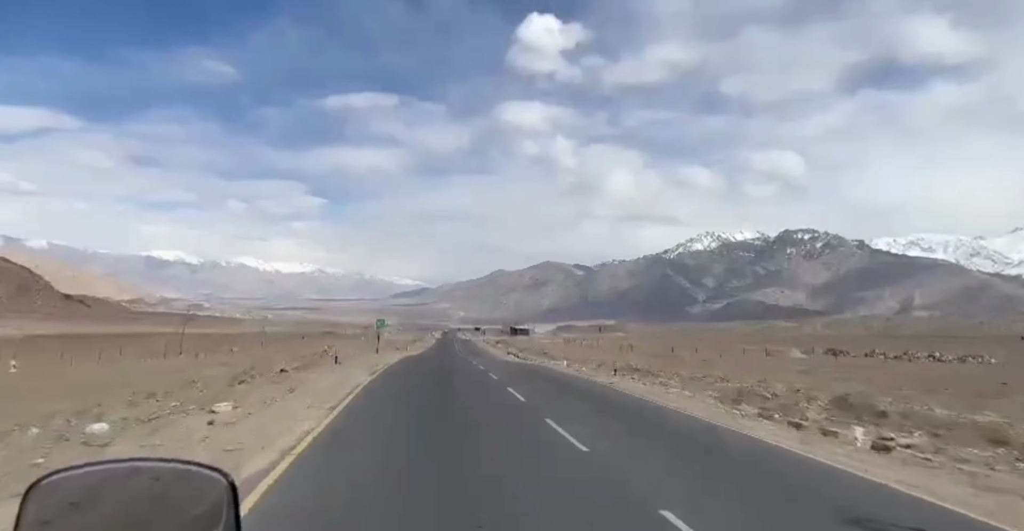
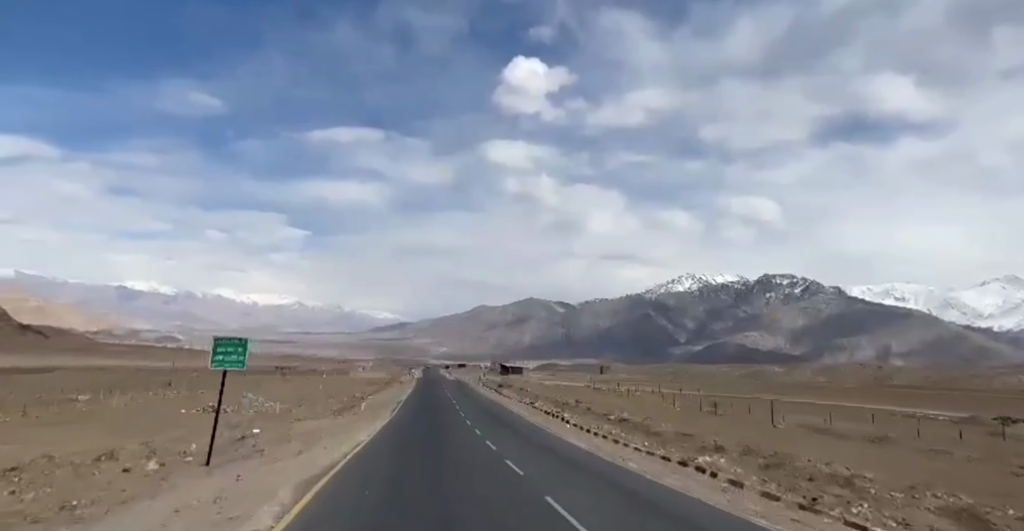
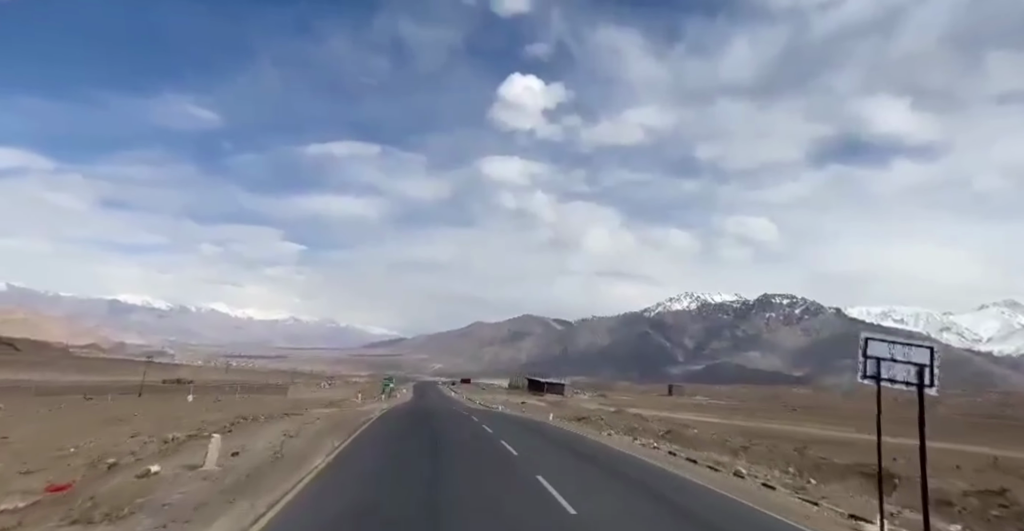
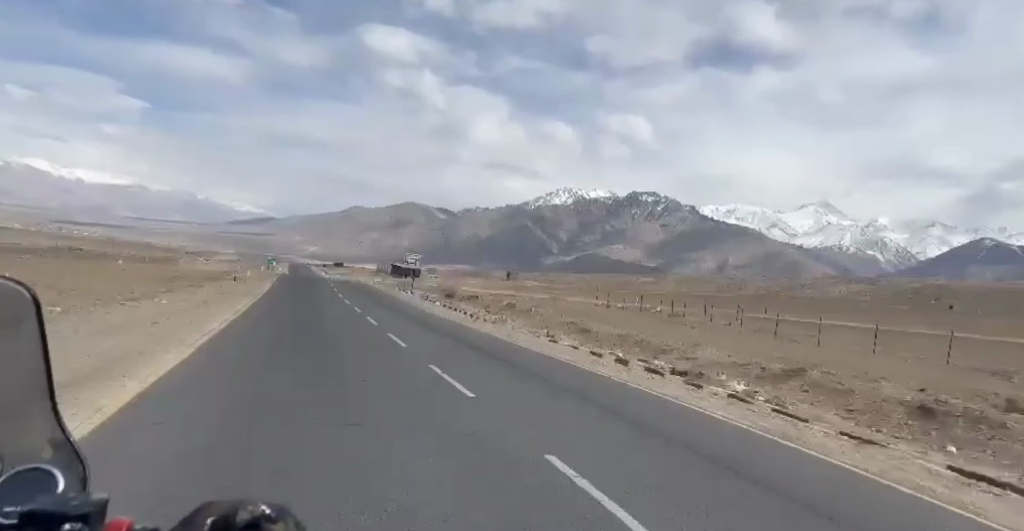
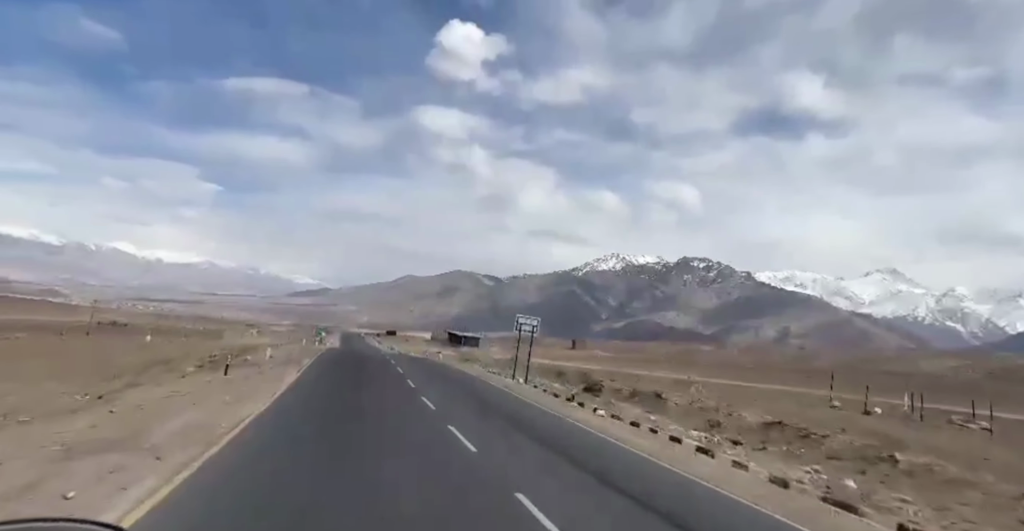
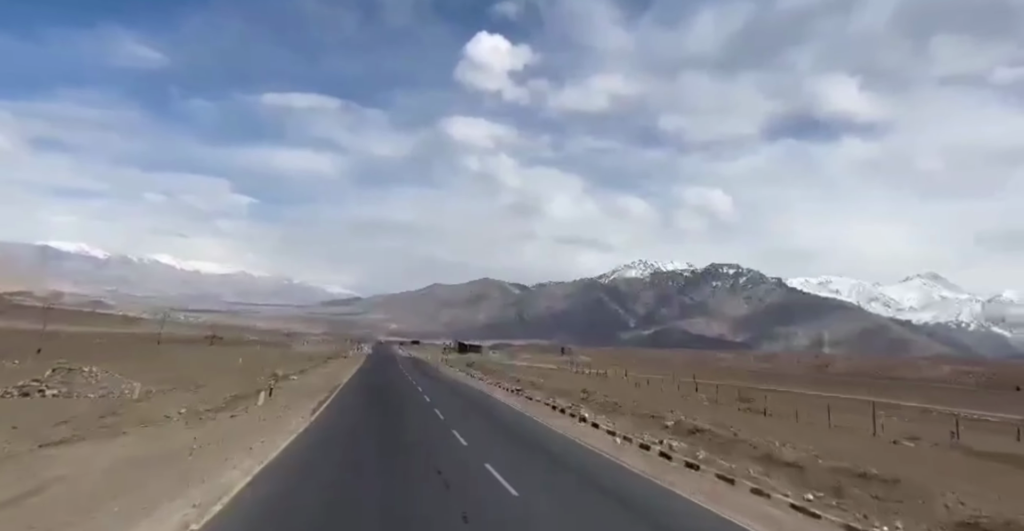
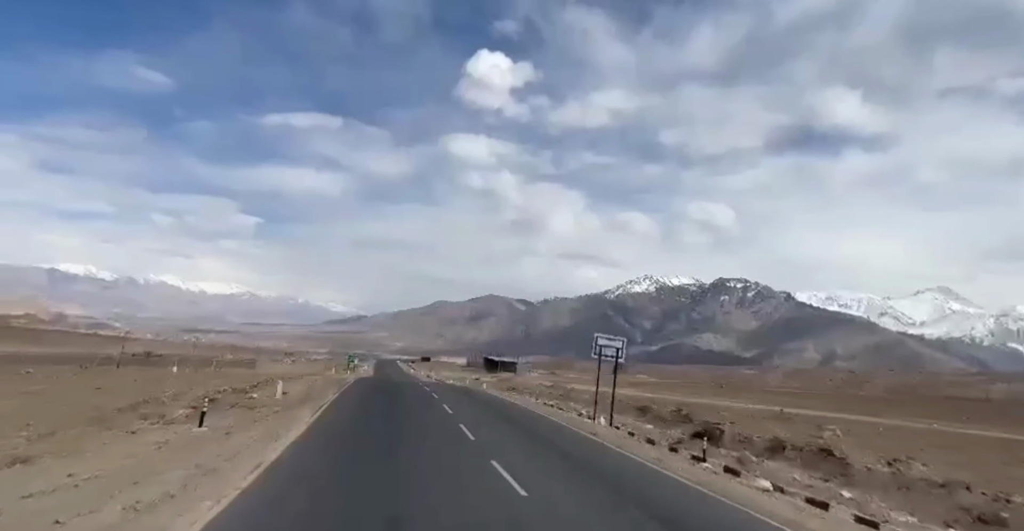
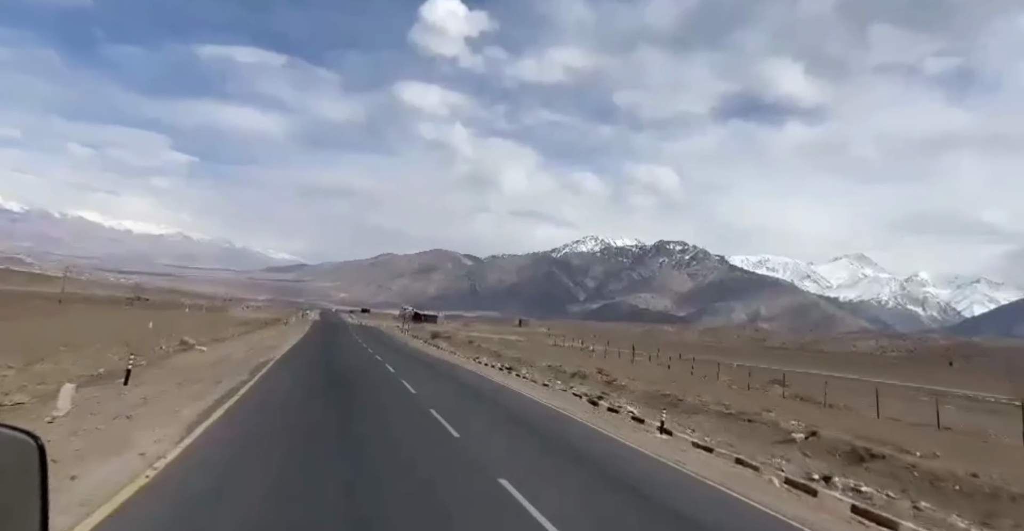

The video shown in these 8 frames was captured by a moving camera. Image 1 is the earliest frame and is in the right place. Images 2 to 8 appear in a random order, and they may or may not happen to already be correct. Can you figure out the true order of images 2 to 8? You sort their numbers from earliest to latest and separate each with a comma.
2, 6, 8, 4, 5, 7, 3
